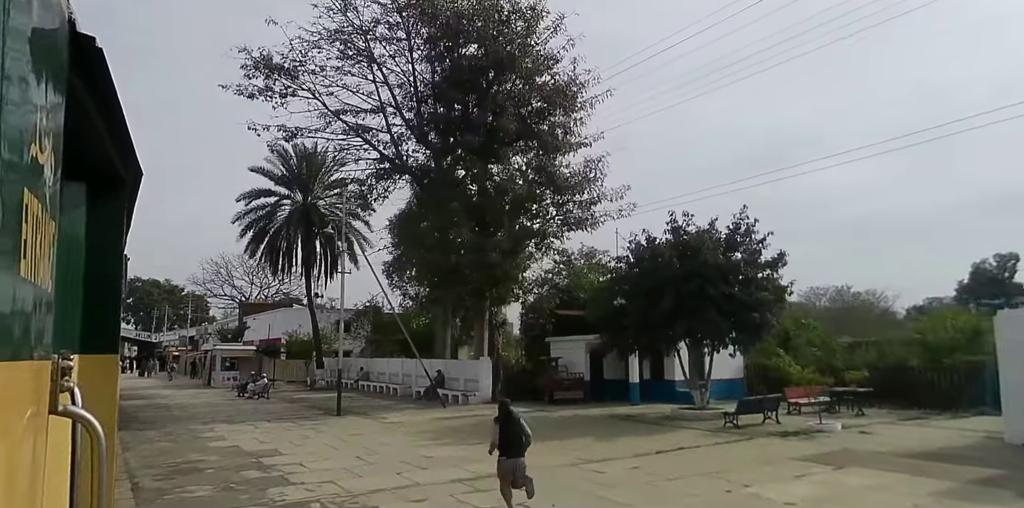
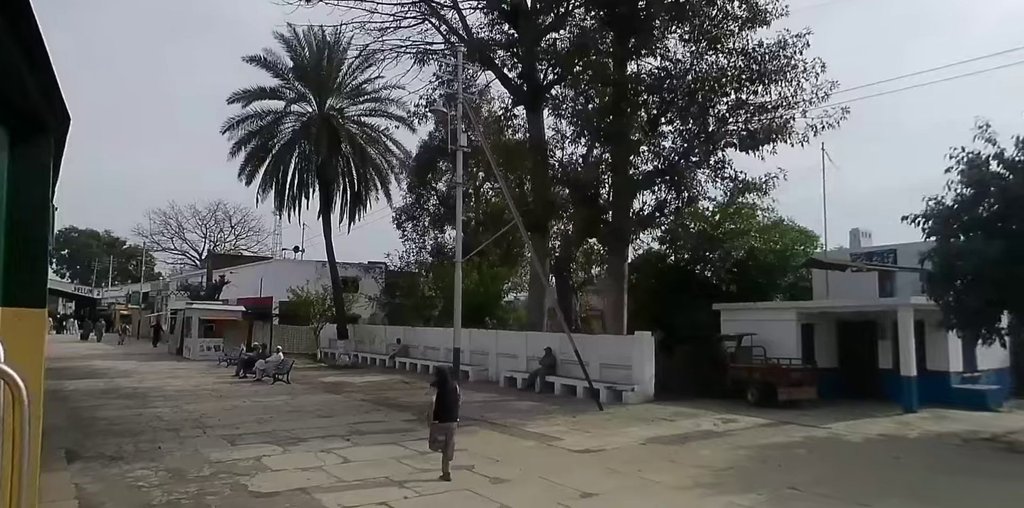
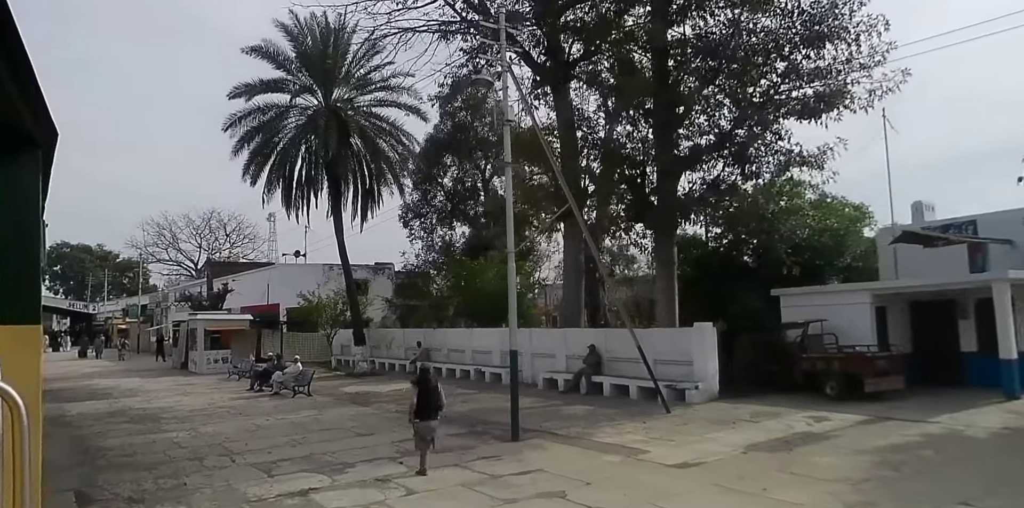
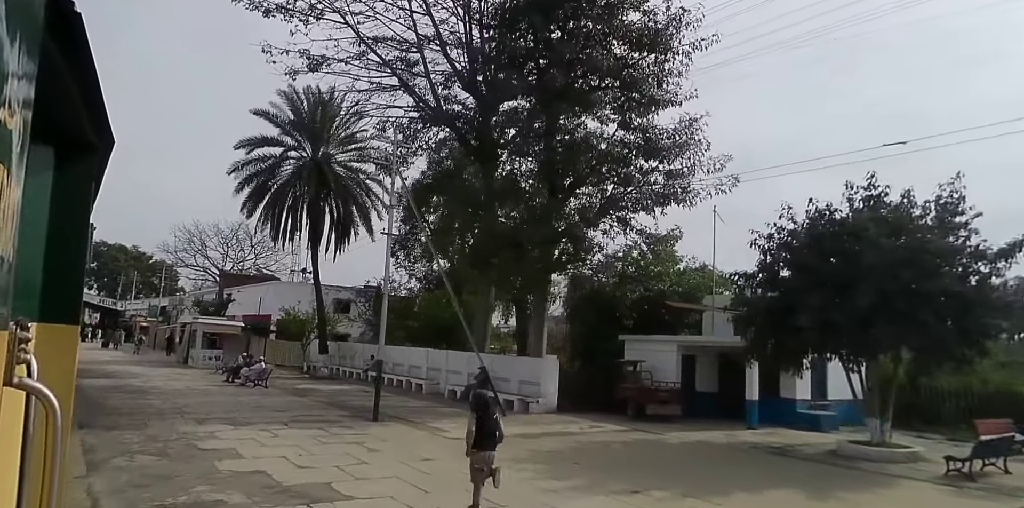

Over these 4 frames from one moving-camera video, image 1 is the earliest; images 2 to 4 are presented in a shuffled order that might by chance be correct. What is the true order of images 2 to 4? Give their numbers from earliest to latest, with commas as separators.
4, 2, 3
